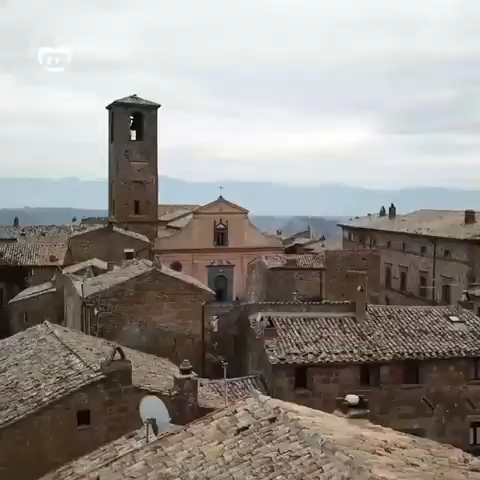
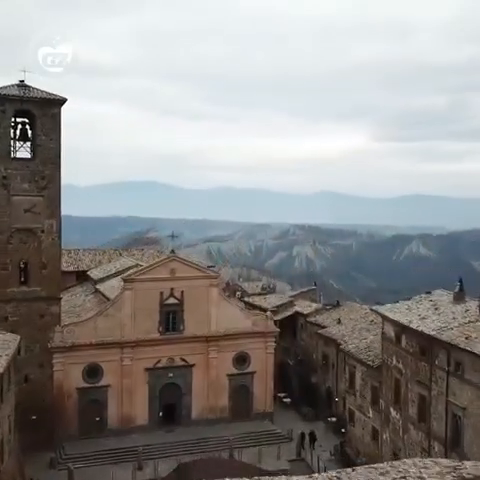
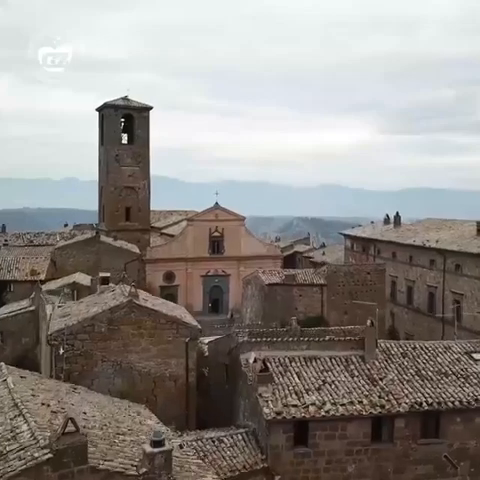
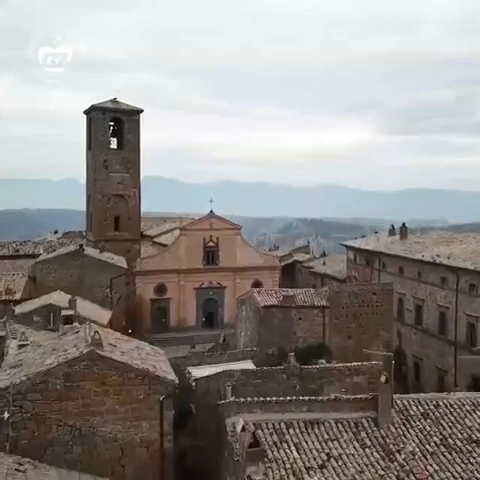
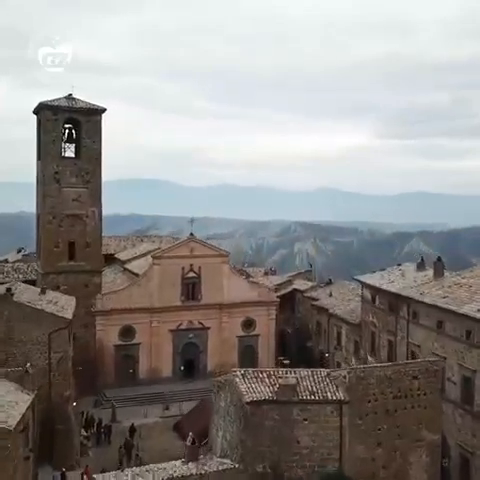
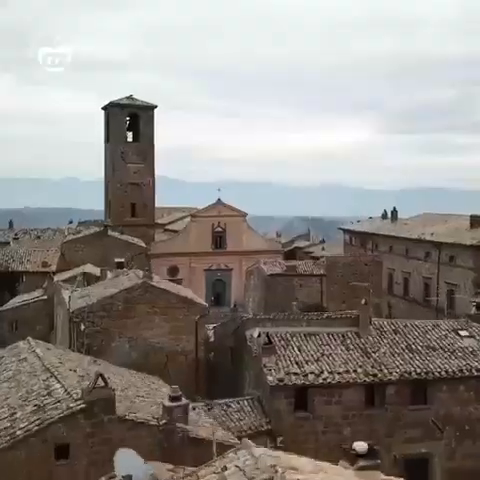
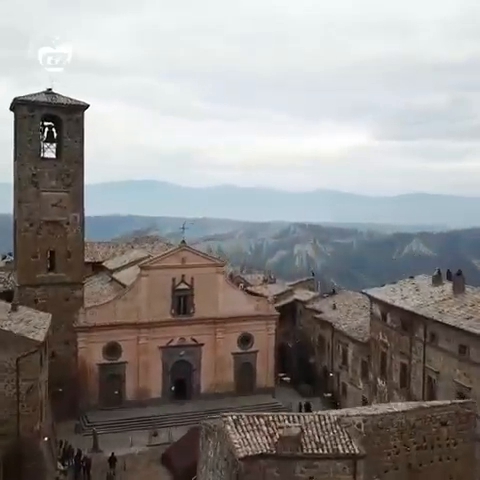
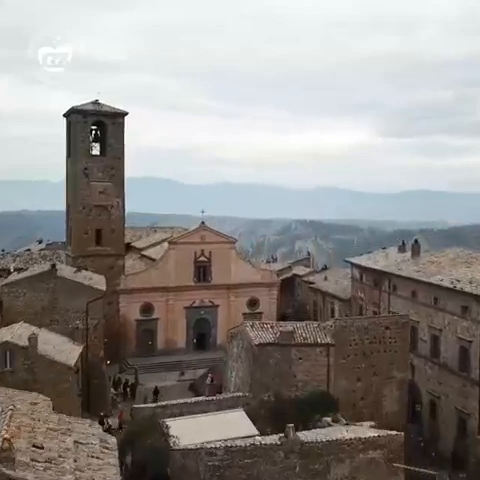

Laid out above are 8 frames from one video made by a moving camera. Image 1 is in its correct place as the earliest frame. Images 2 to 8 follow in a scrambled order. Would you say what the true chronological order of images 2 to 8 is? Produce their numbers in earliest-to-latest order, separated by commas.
6, 3, 4, 8, 5, 7, 2
